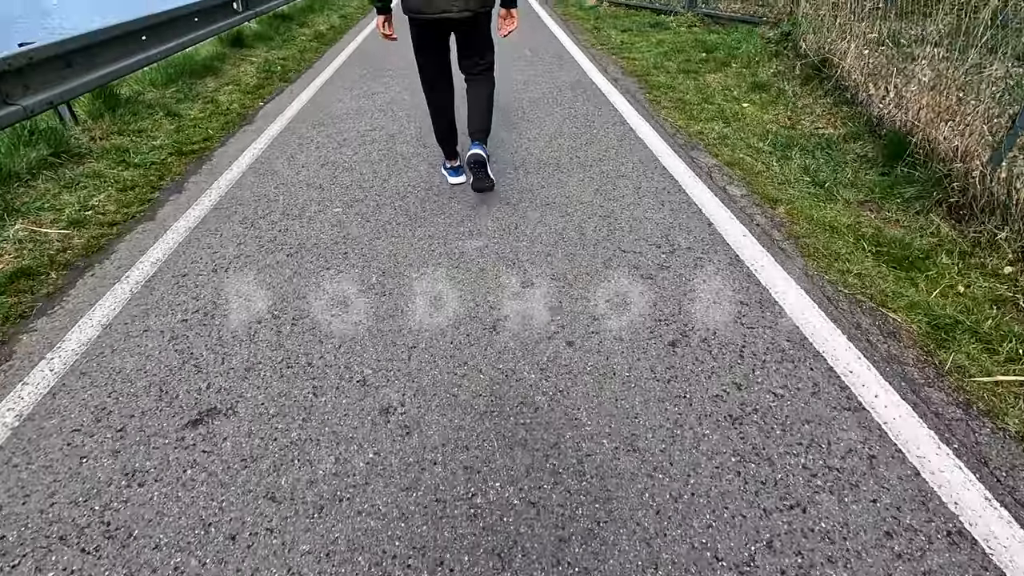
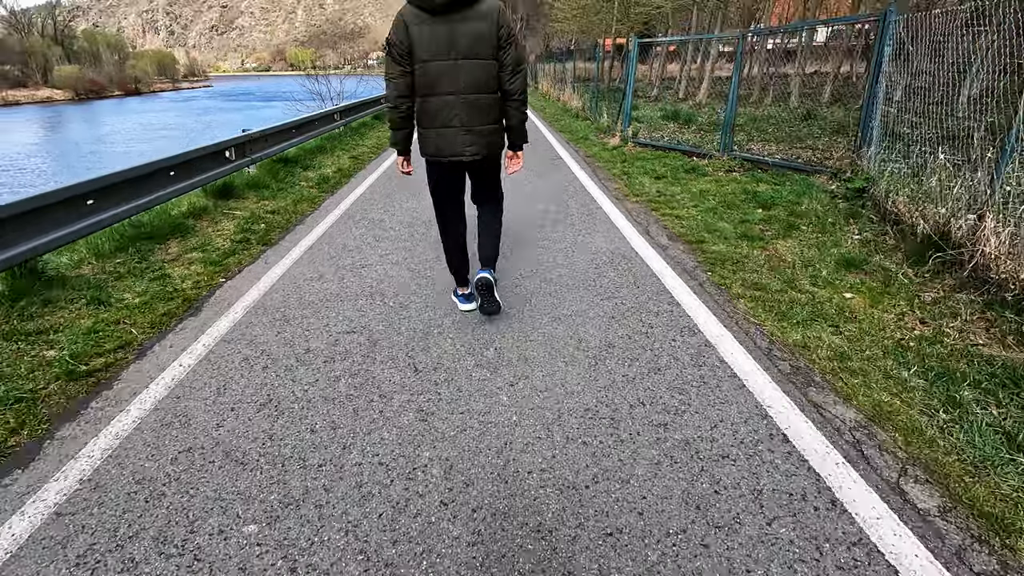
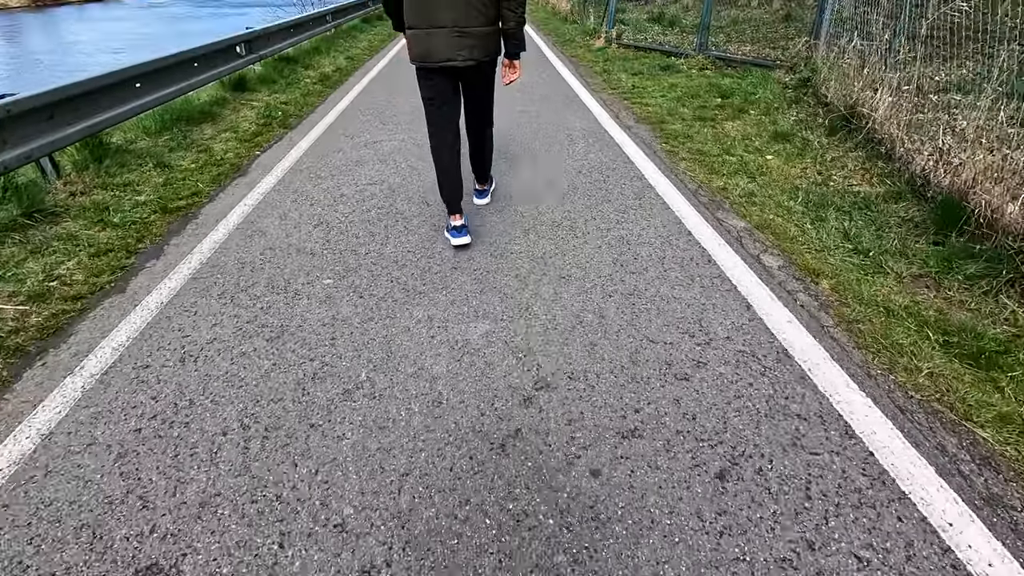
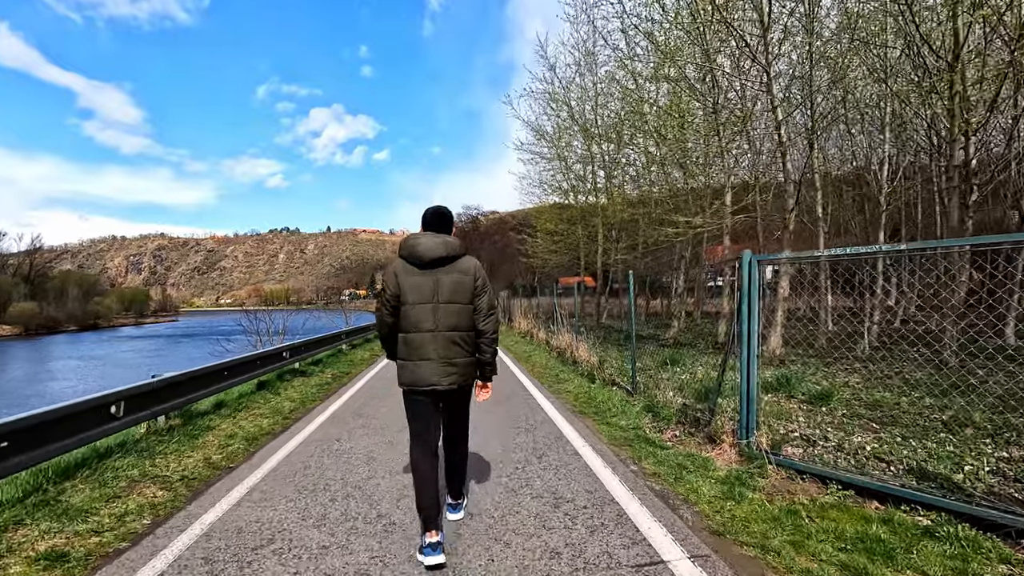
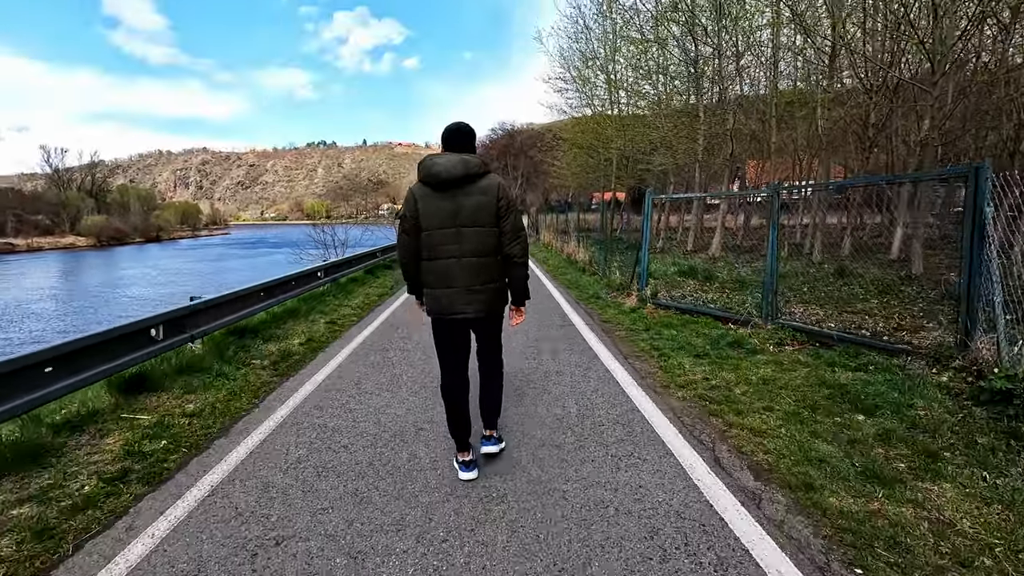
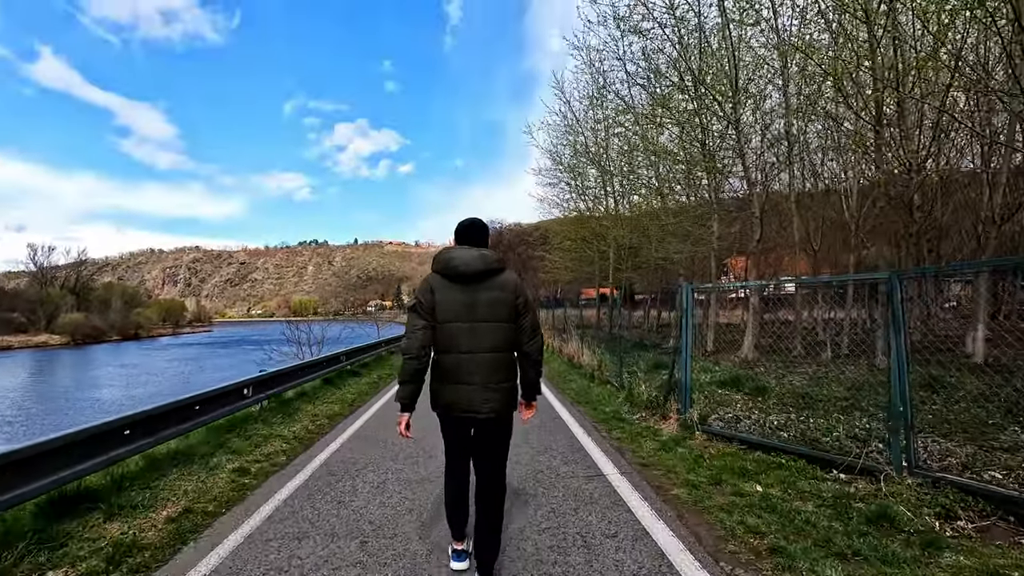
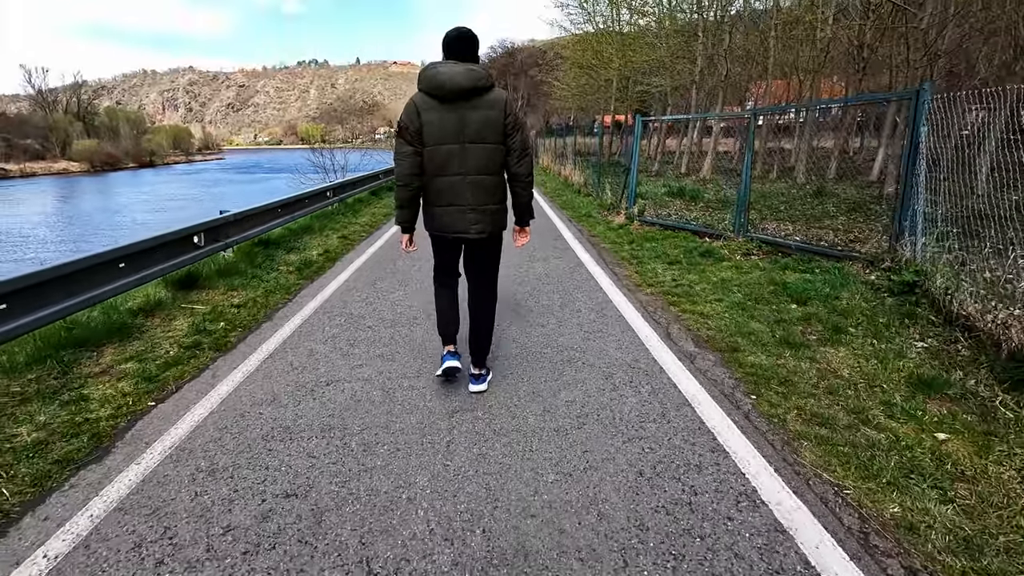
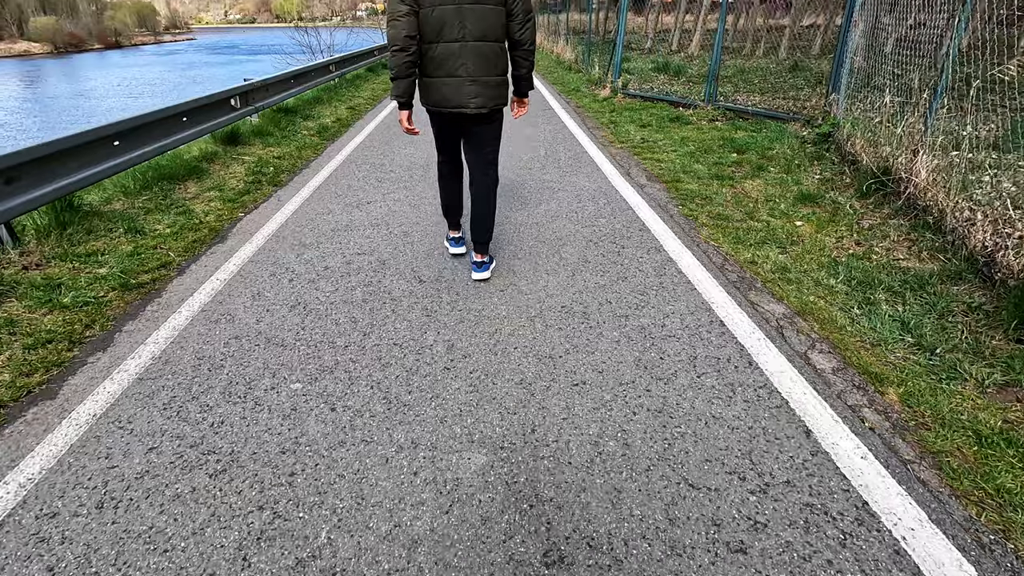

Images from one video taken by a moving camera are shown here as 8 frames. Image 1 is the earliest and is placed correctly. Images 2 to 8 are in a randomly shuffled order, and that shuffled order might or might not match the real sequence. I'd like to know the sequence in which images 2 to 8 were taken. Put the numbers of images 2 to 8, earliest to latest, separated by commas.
3, 8, 2, 7, 5, 6, 4
